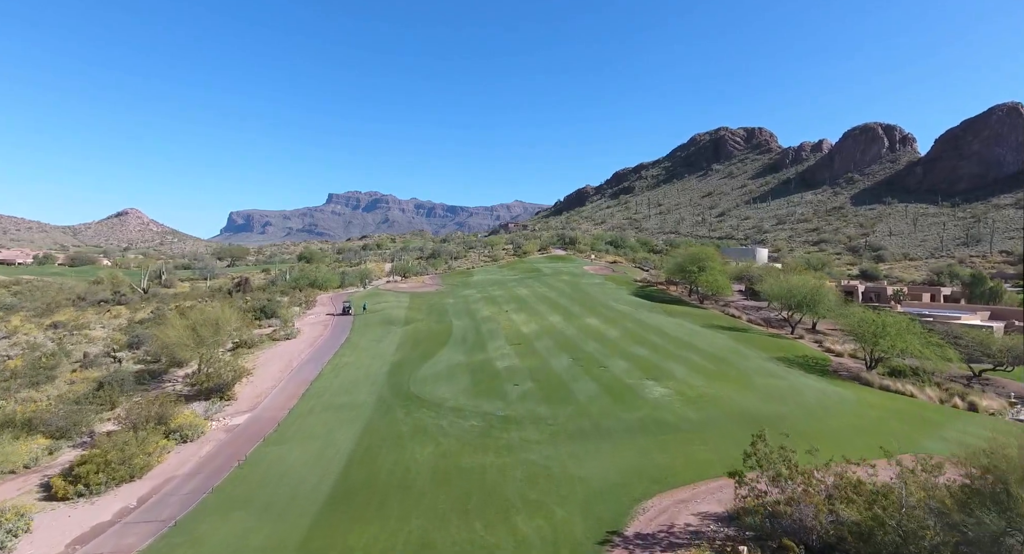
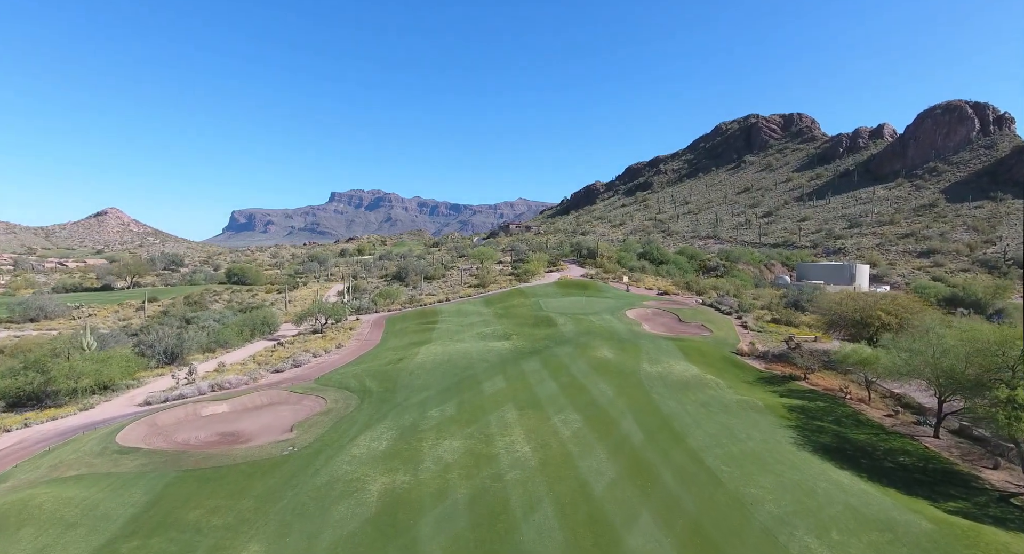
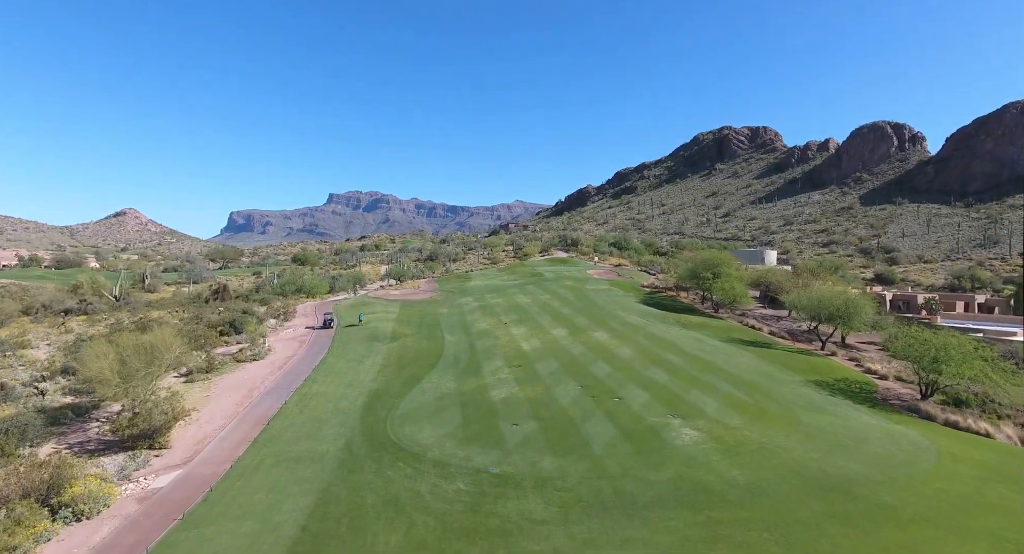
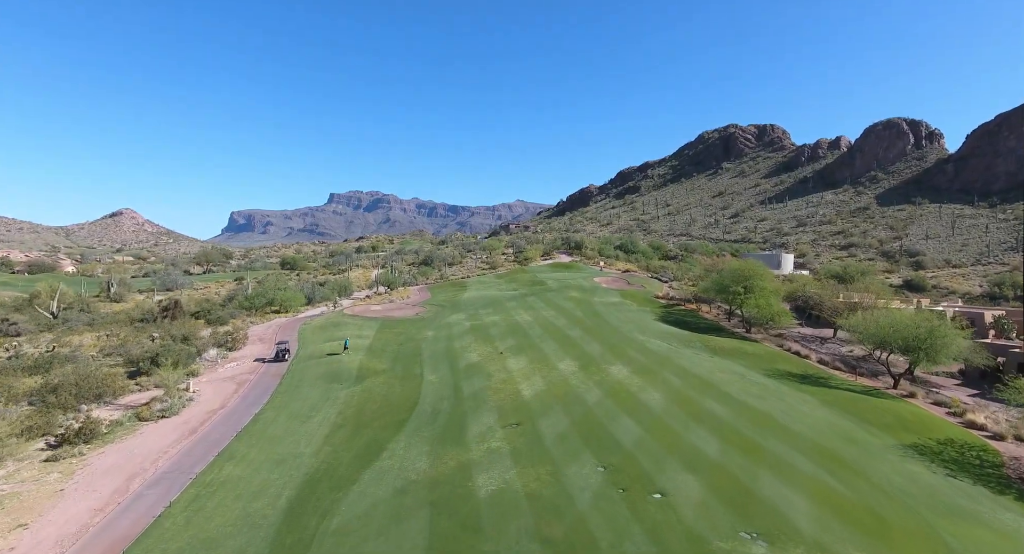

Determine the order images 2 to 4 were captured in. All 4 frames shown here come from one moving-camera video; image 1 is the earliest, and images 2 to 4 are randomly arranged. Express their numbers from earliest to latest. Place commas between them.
3, 4, 2
